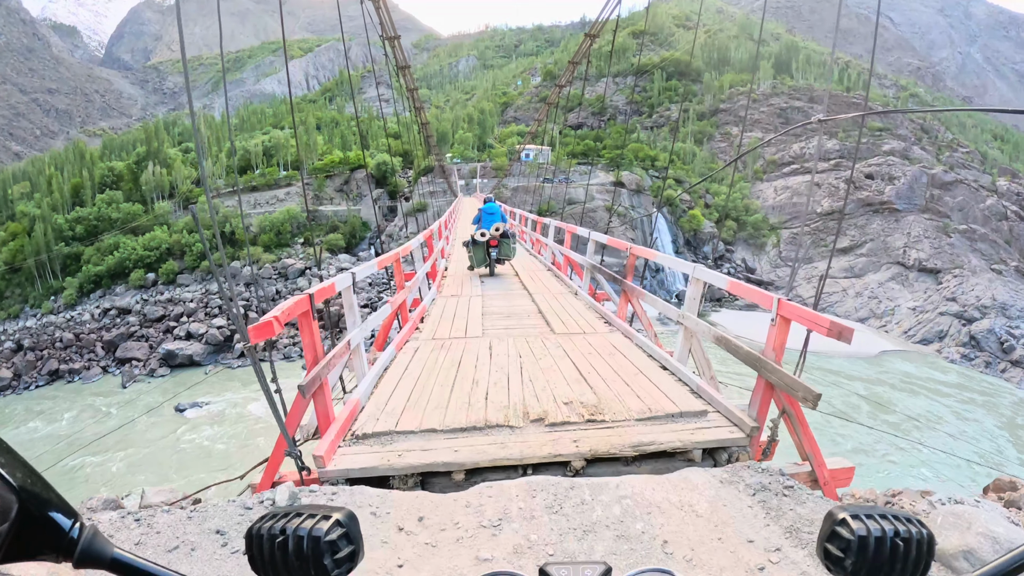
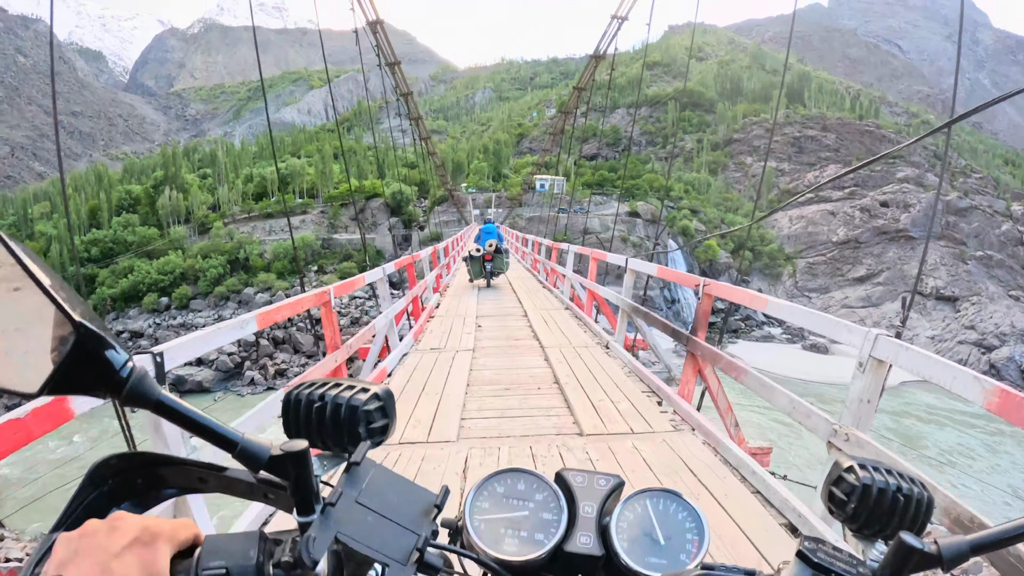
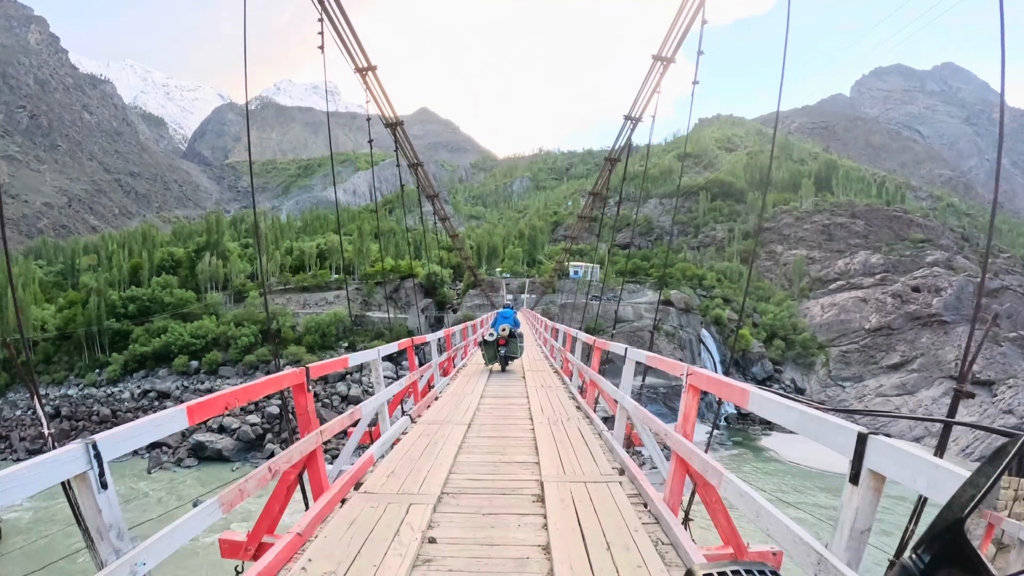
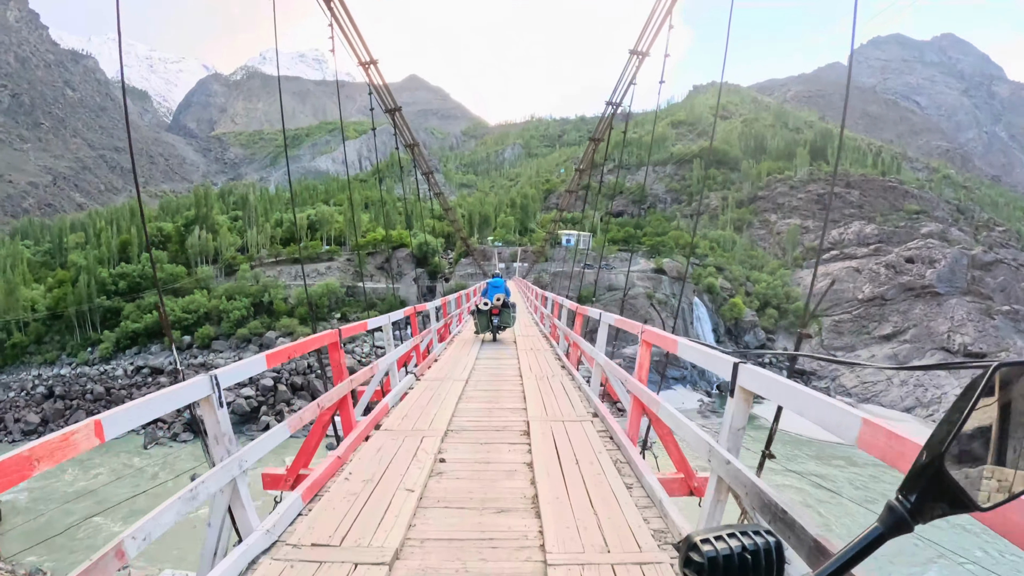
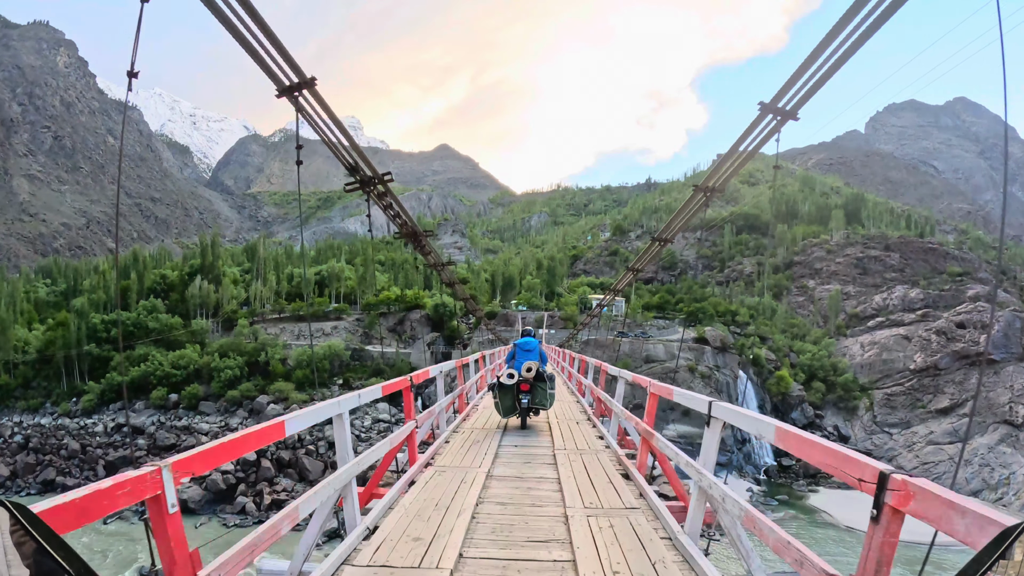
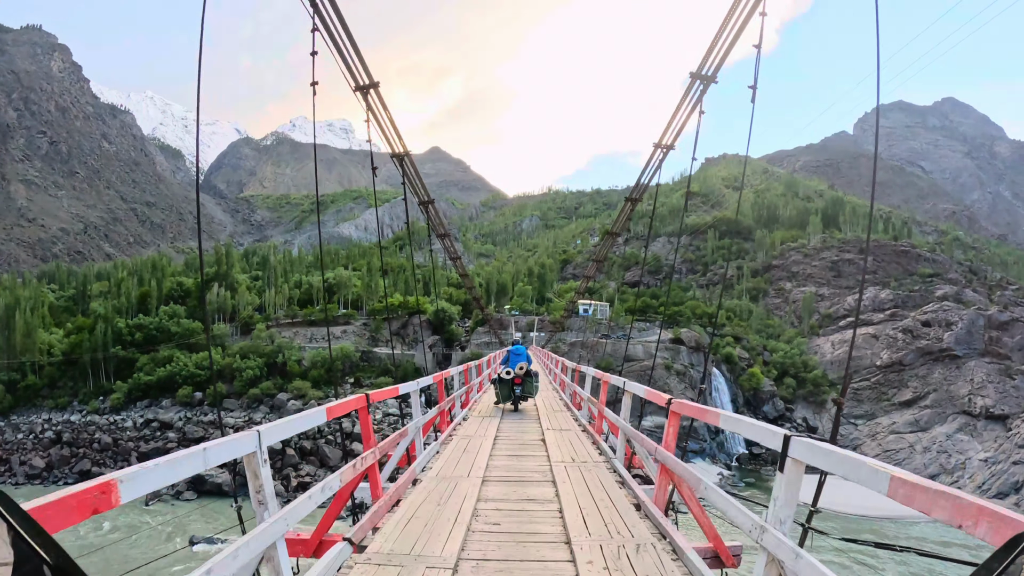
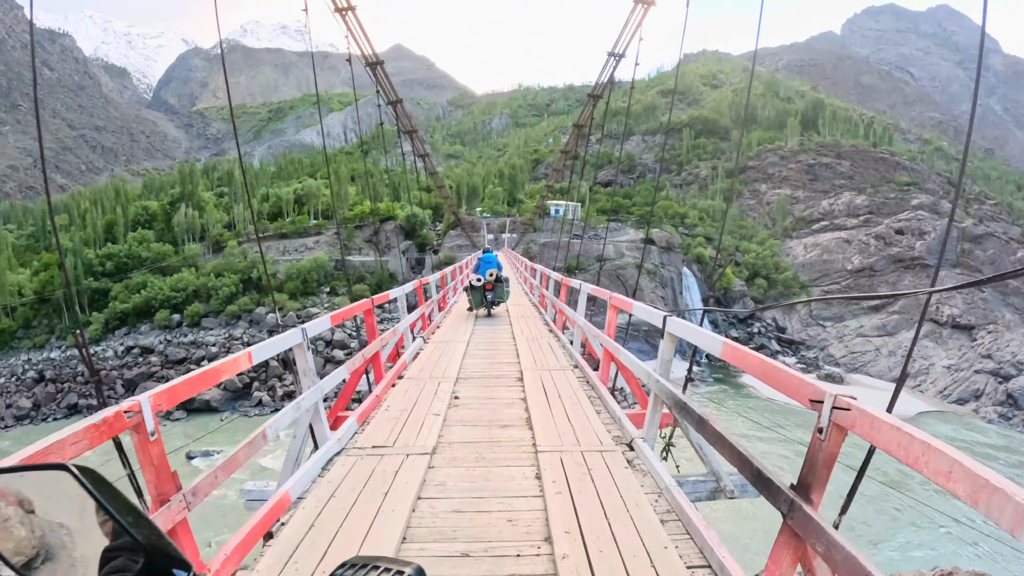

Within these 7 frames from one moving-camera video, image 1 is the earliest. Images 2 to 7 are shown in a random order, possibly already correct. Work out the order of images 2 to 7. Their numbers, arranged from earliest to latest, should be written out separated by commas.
2, 7, 4, 3, 6, 5
